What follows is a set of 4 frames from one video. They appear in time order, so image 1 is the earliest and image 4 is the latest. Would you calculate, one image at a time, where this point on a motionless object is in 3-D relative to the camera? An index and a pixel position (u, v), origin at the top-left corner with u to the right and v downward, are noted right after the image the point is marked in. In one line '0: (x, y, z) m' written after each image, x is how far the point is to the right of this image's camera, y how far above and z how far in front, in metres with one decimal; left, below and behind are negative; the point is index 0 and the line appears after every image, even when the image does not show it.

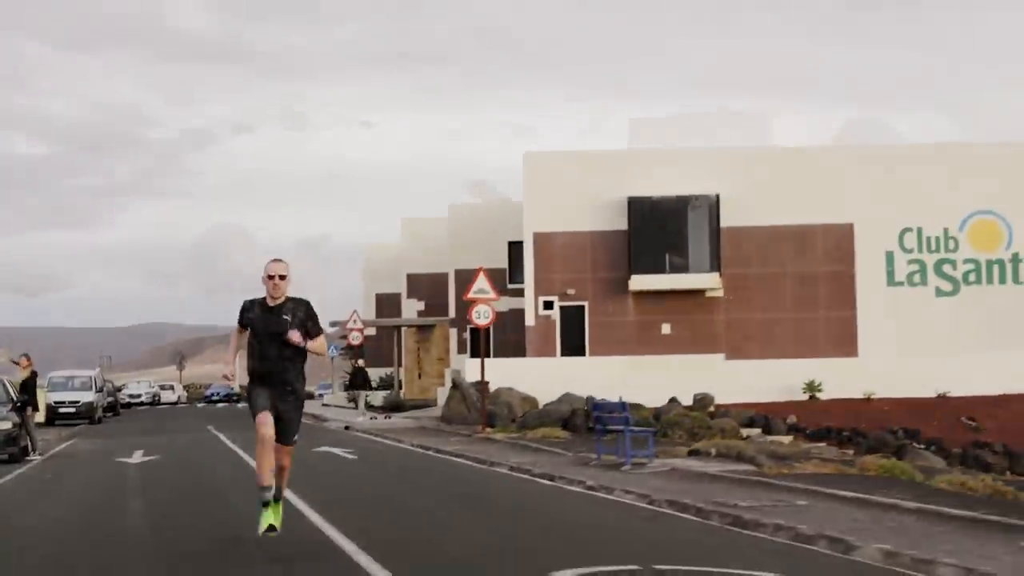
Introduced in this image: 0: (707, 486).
0: (+1.4, -1.4, +13.1) m
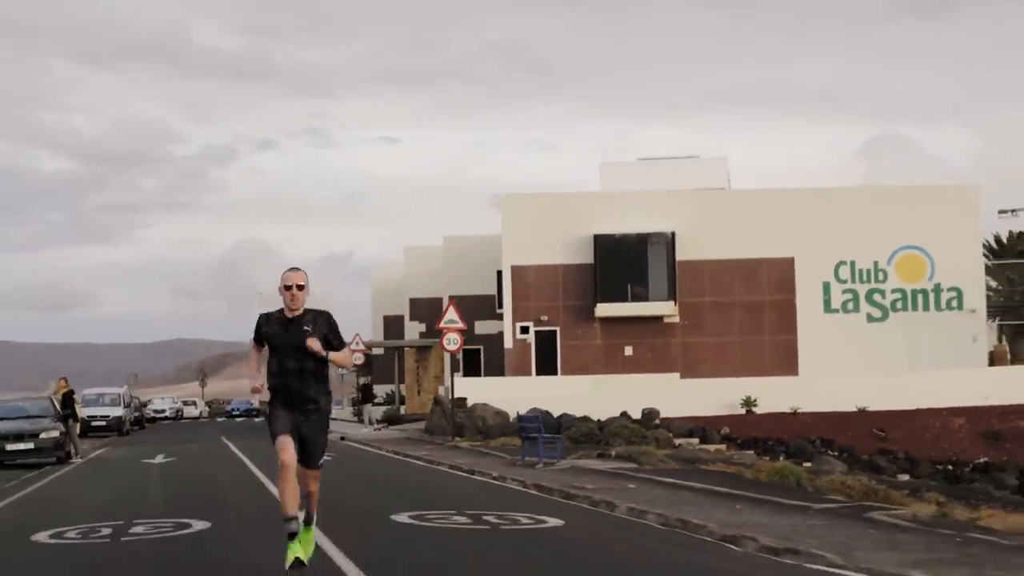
0: (+0.7, -1.8, +17.4) m
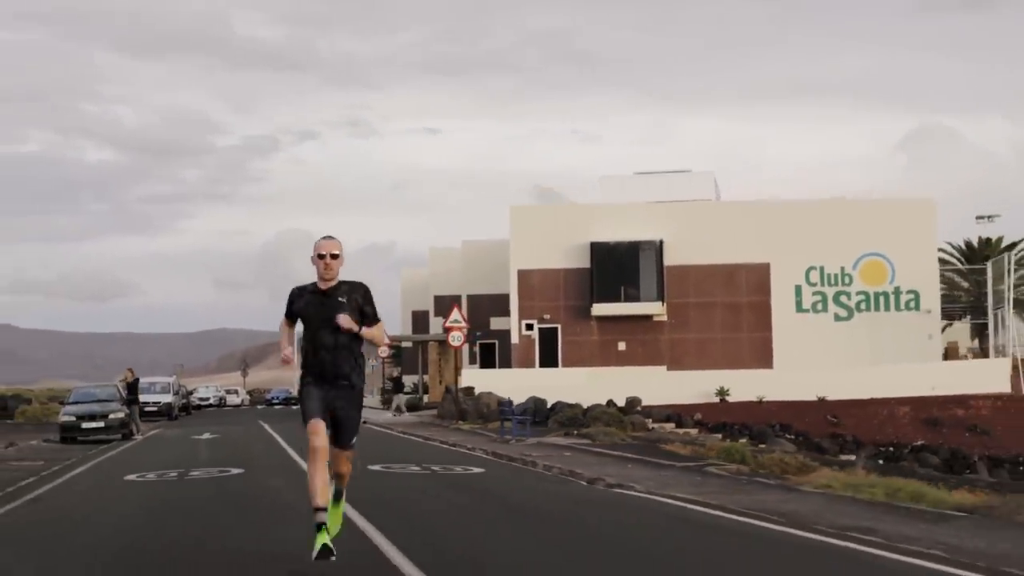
0: (+0.4, -2.0, +22.1) m
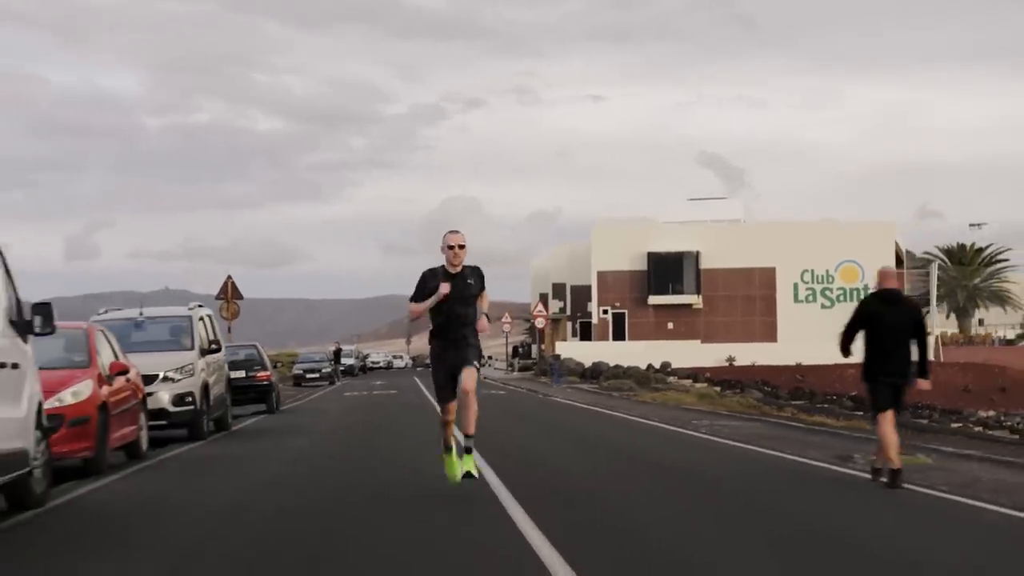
0: (+1.1, -2.3, +39.8) m
